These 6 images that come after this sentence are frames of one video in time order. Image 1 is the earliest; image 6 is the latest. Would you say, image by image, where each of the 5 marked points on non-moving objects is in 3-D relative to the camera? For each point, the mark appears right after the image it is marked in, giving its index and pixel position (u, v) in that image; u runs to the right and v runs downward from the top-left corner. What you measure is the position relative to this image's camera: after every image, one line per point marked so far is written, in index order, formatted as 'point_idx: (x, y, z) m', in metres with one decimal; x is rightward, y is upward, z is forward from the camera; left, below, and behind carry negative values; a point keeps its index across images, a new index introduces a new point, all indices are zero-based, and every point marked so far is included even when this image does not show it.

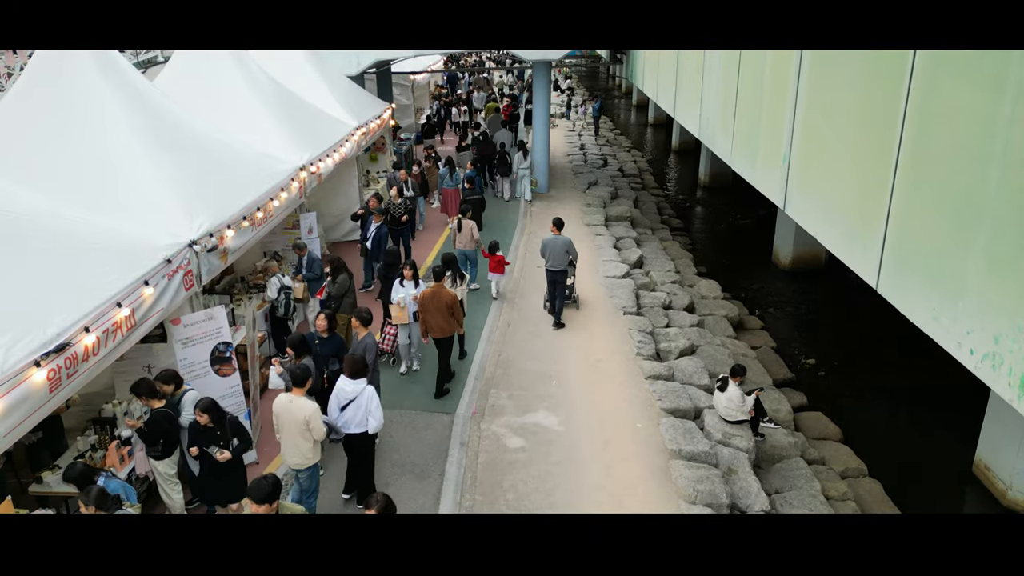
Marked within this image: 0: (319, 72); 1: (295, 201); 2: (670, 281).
0: (-3.4, +3.8, +13.1) m
1: (-2.7, +1.1, +9.2) m
2: (+2.6, +0.1, +12.1) m
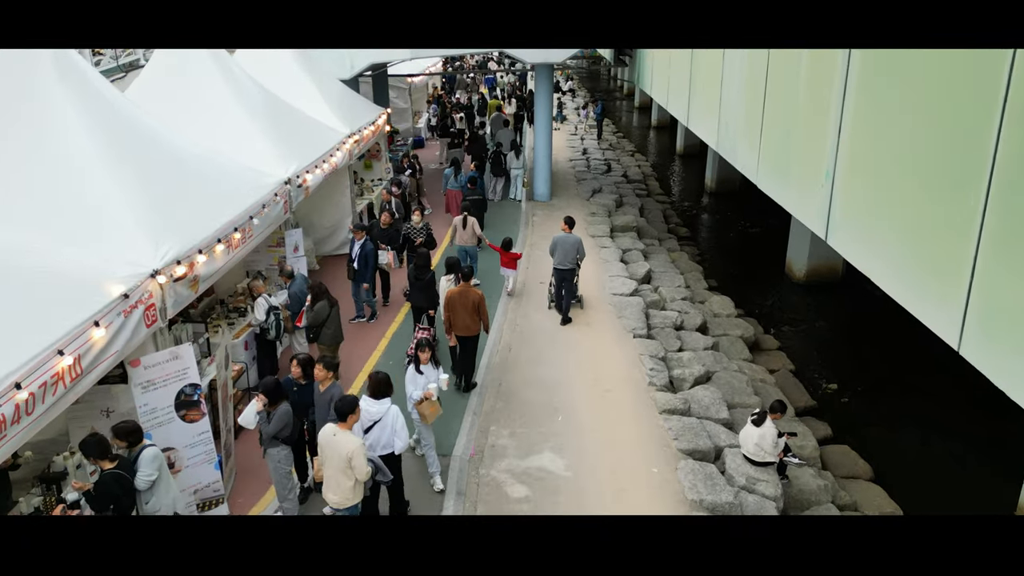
0: (-3.3, +3.5, +12.4) m
1: (-2.6, +0.8, +8.5) m
2: (+2.6, -0.2, +11.5) m
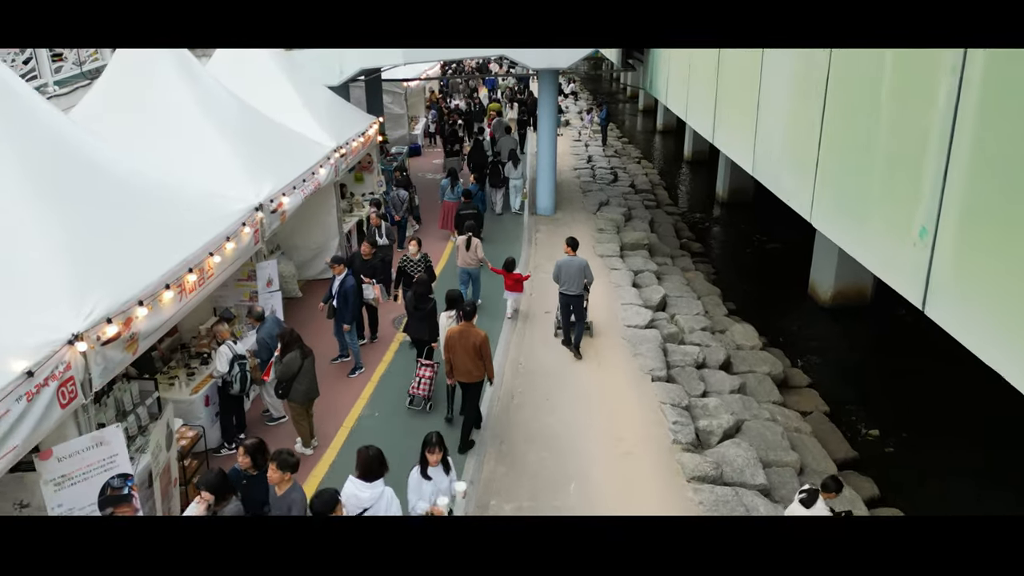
0: (-3.3, +3.1, +11.3) m
1: (-2.6, +0.4, +7.4) m
2: (+2.6, -0.6, +10.4) m
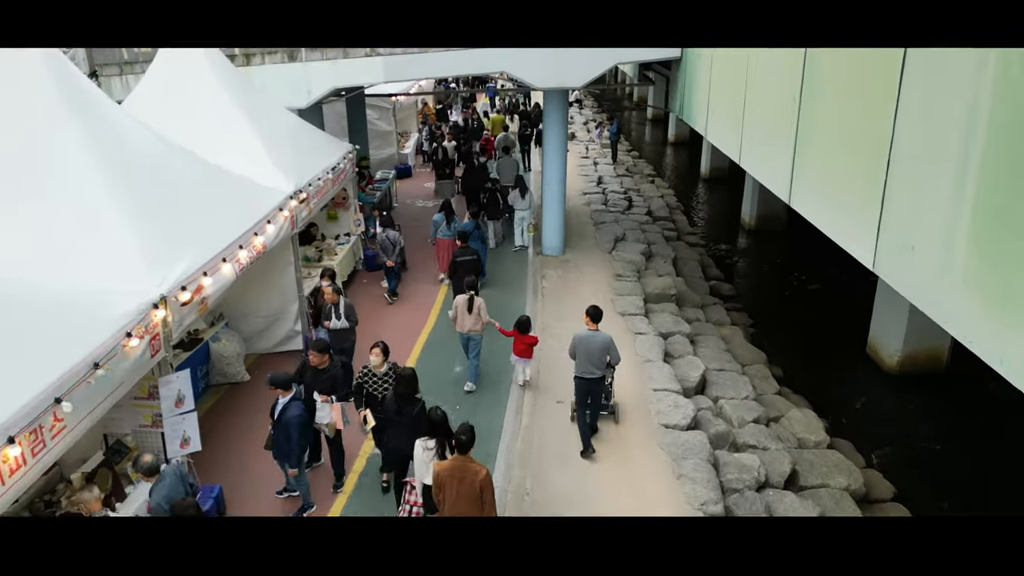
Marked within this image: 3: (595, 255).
0: (-3.3, +2.2, +9.2) m
1: (-2.6, -0.5, +5.3) m
2: (+2.6, -1.5, +8.2) m
3: (+1.5, +0.6, +13.2) m
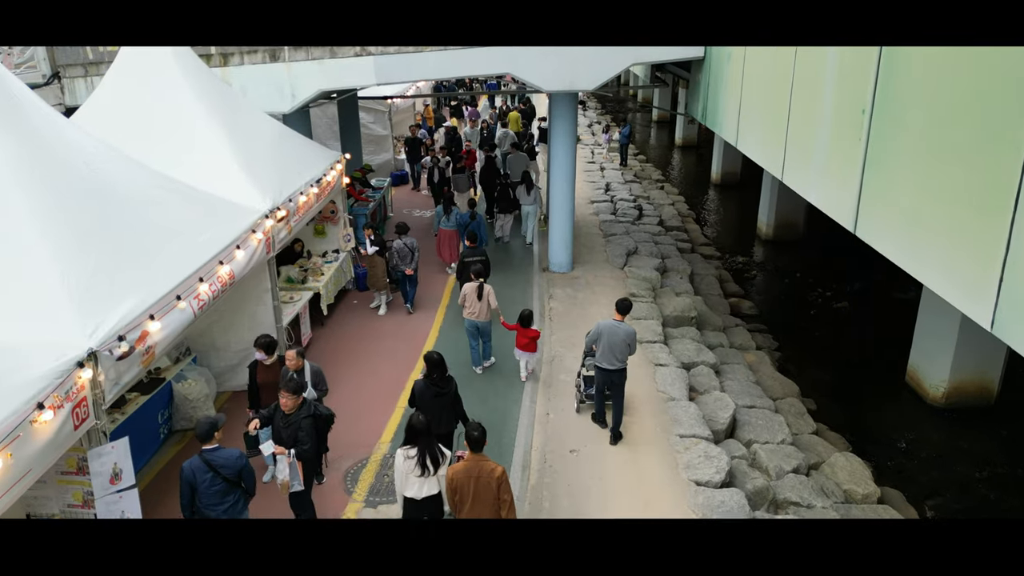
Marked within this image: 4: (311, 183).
0: (-3.2, +1.9, +8.1) m
1: (-2.5, -0.8, +4.3) m
2: (+2.7, -1.8, +7.2) m
3: (+1.5, +0.3, +12.2) m
4: (-2.3, +1.2, +8.7) m
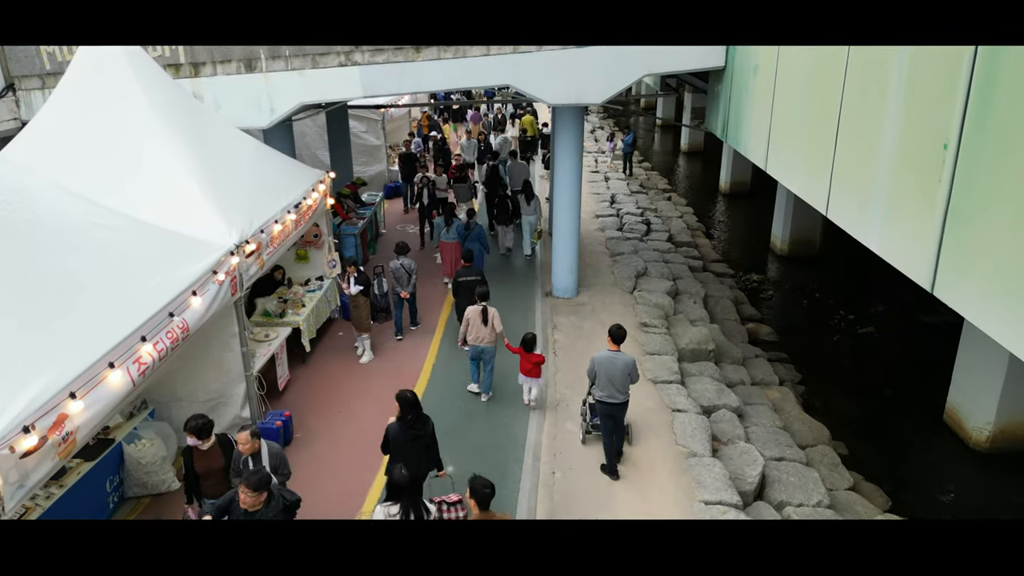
0: (-3.2, +1.5, +7.2) m
1: (-2.5, -1.2, +3.4) m
2: (+2.7, -2.2, +6.3) m
3: (+1.5, -0.1, +11.3) m
4: (-2.3, +0.8, +7.8) m
